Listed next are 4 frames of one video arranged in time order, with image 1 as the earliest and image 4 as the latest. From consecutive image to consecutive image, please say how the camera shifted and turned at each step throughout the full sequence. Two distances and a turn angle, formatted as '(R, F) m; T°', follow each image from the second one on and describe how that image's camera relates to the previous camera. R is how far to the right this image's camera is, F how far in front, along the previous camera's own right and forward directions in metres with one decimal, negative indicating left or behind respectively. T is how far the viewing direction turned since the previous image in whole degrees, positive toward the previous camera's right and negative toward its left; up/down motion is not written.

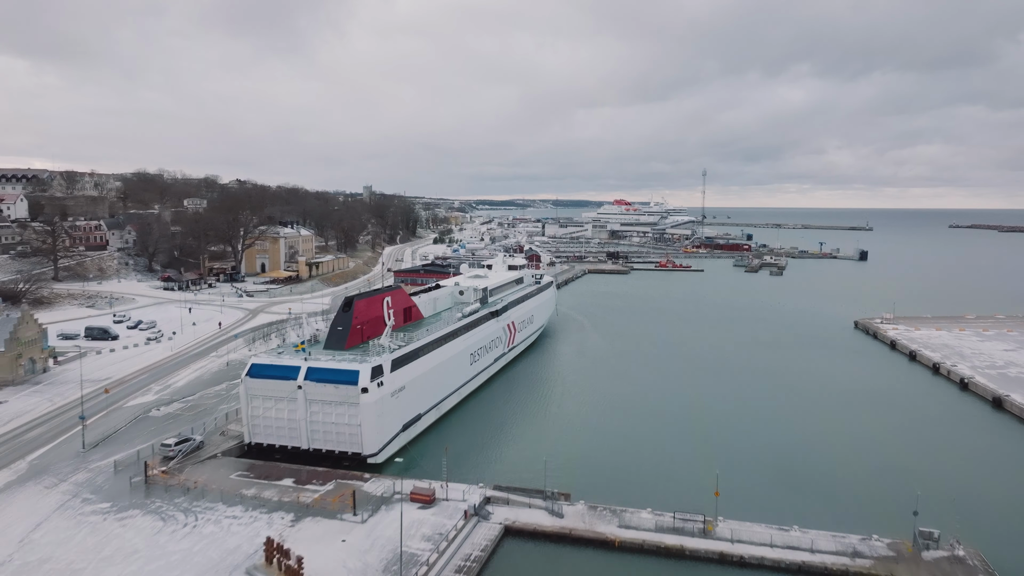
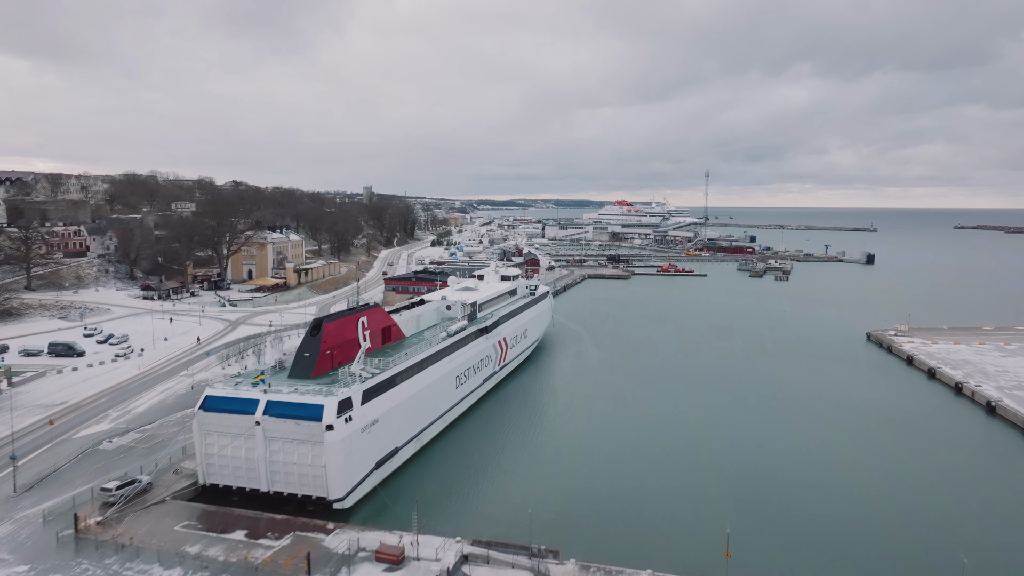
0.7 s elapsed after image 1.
(+0.3, +0.9) m; 0°
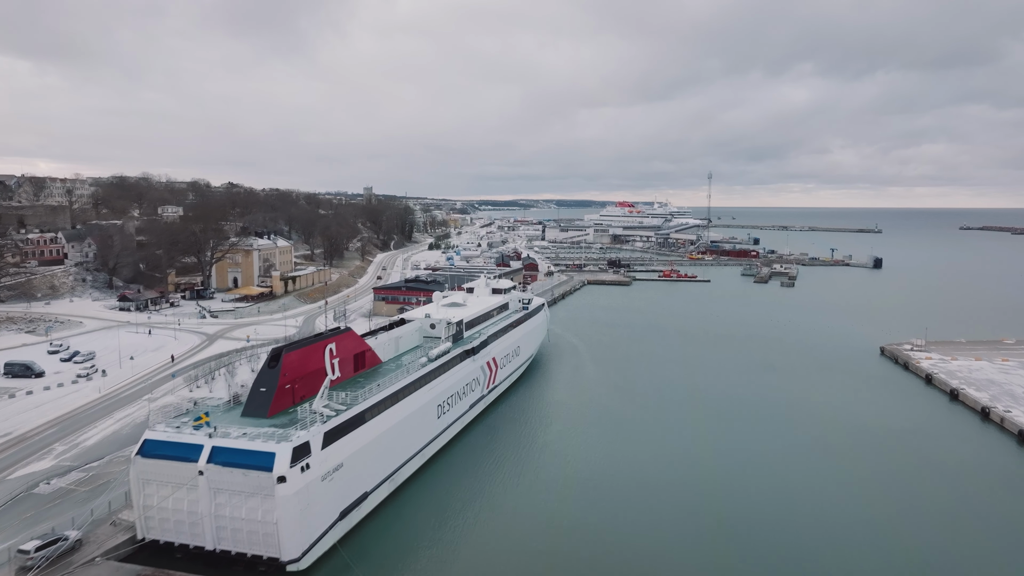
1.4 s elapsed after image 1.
(+0.3, +1.0) m; 0°
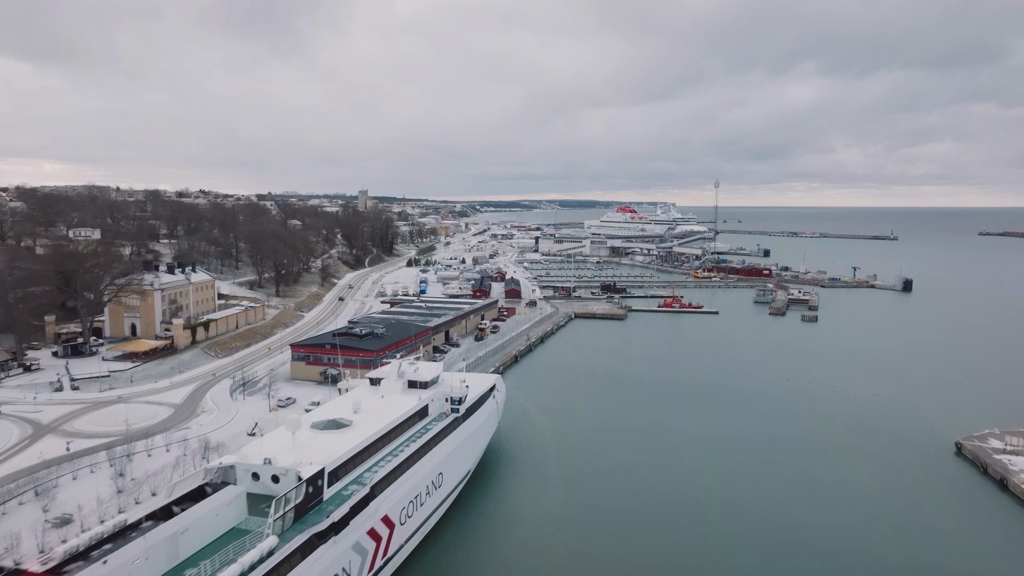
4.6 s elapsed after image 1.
(+1.5, +4.6) m; 0°
